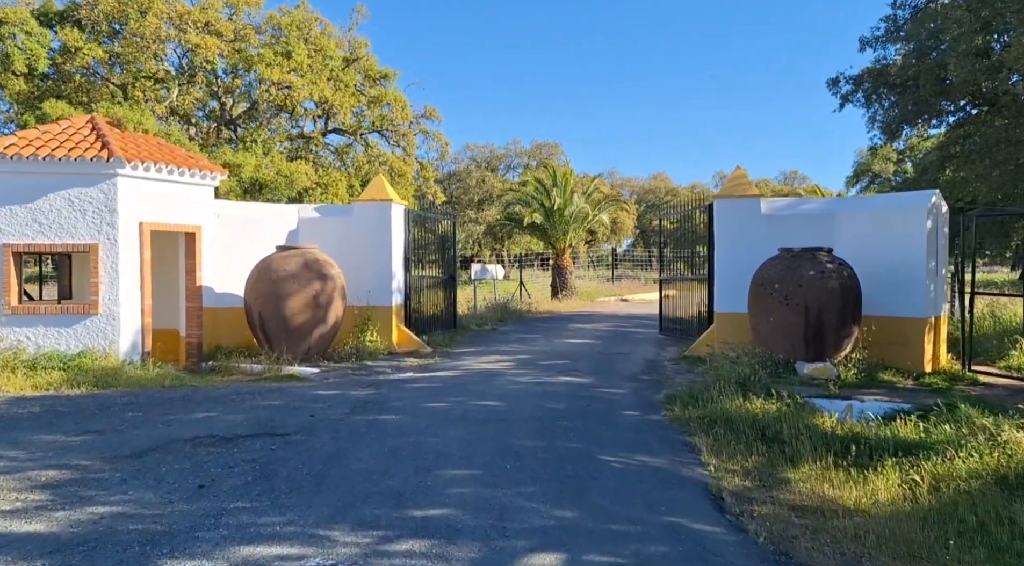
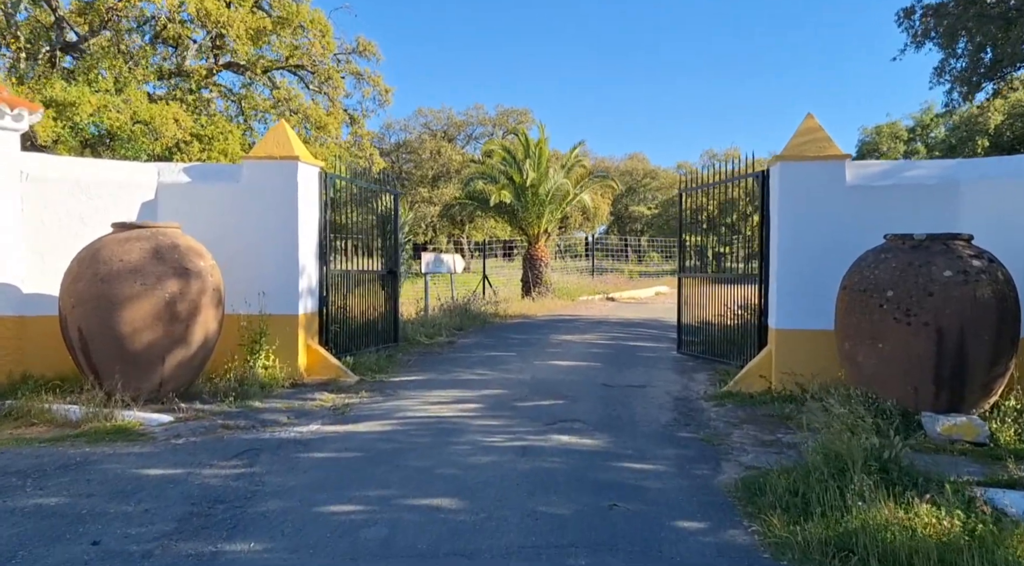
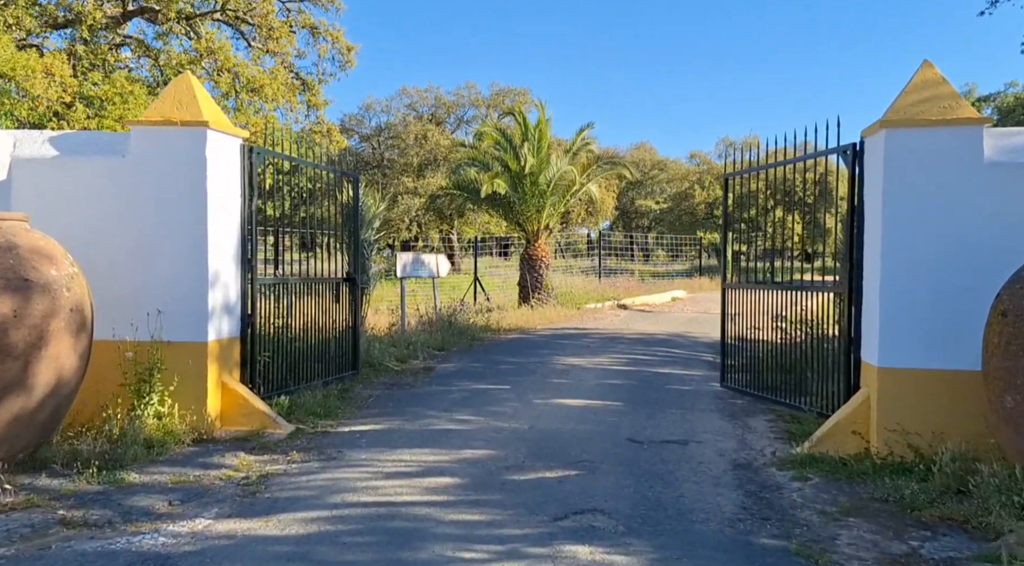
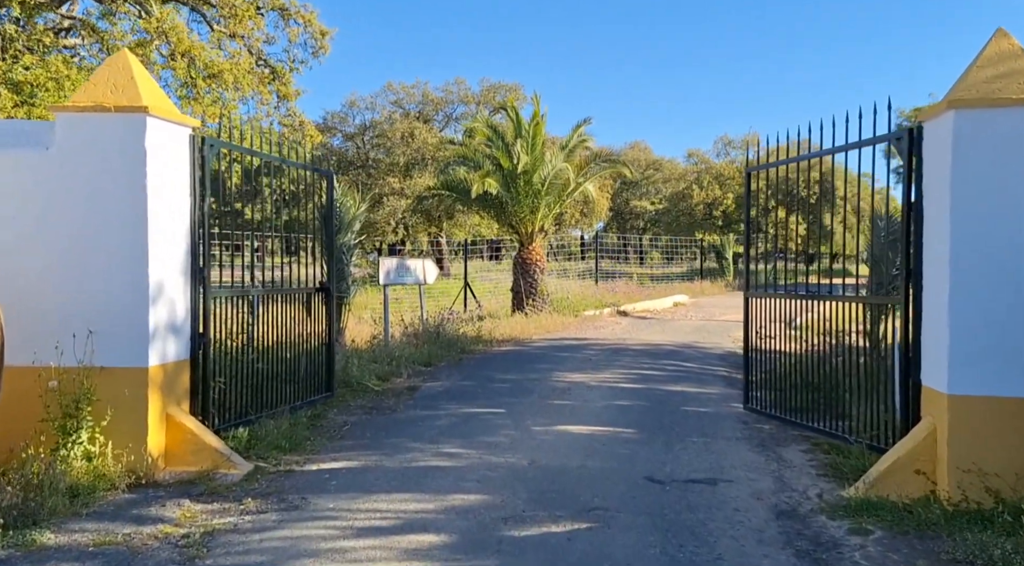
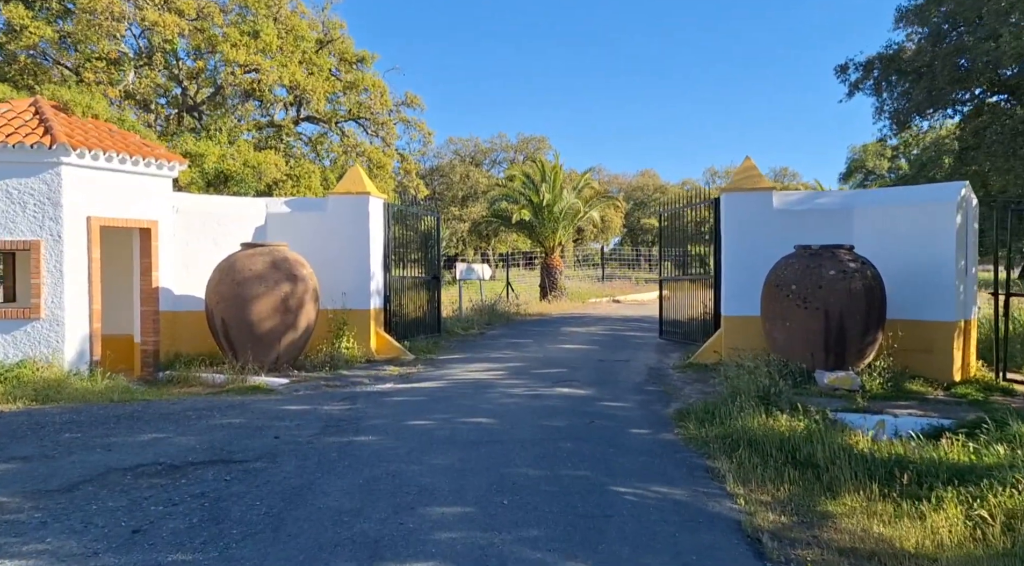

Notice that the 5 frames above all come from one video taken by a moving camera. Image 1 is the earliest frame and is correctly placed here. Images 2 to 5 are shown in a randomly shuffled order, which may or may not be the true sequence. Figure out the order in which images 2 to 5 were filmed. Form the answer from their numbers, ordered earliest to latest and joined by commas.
5, 2, 3, 4
